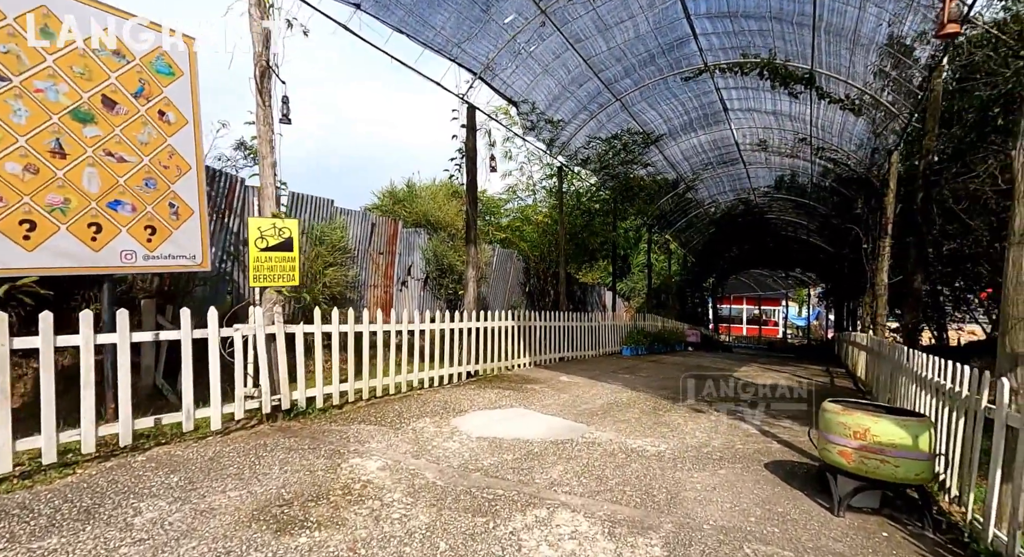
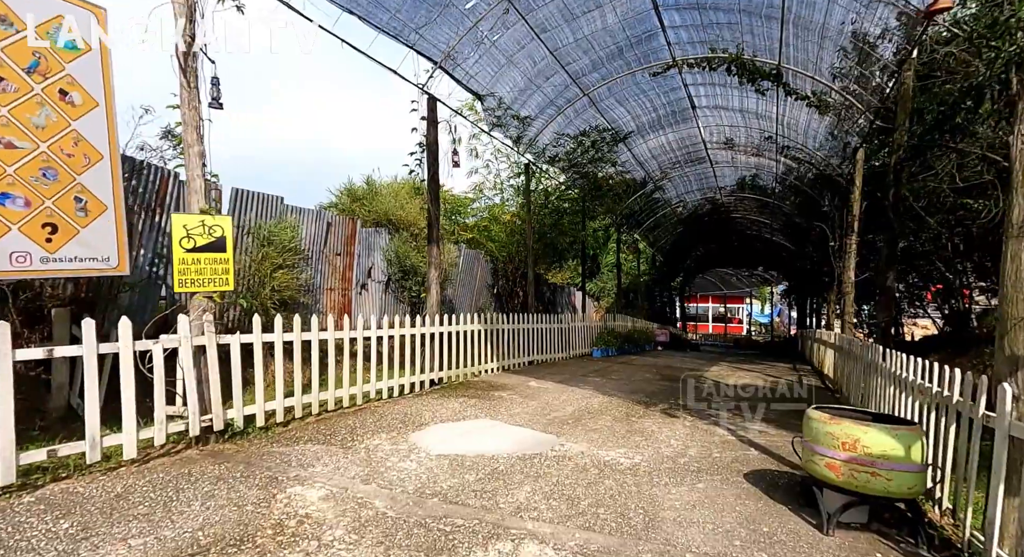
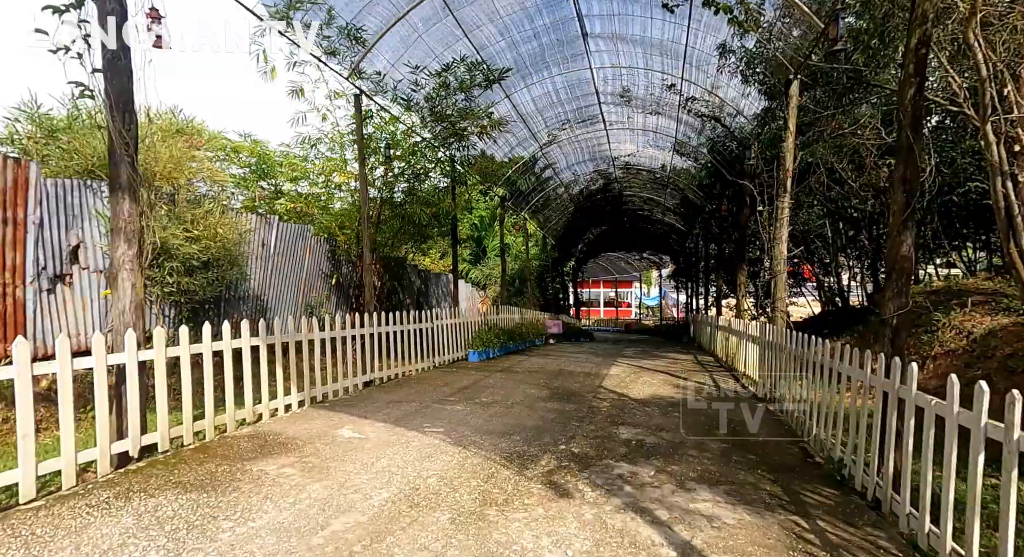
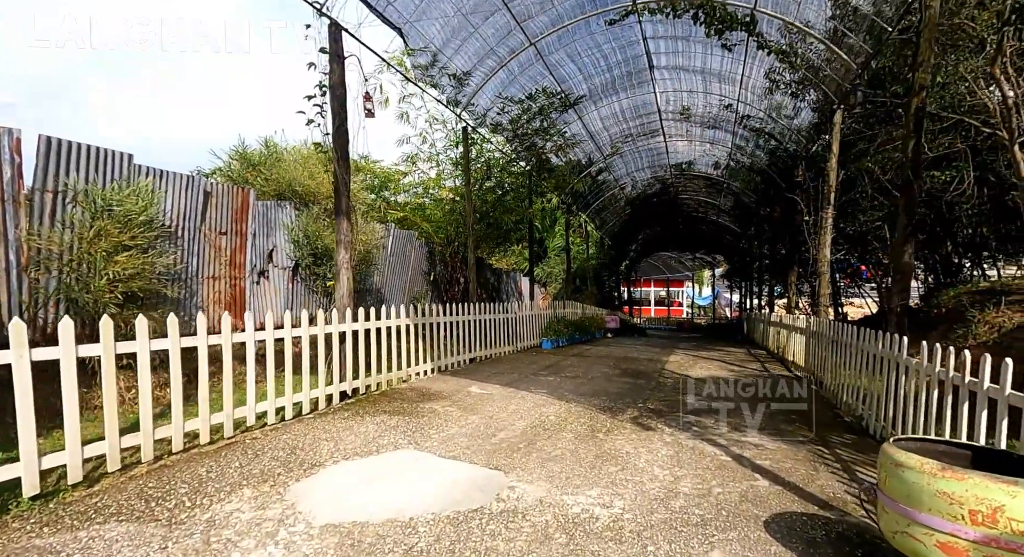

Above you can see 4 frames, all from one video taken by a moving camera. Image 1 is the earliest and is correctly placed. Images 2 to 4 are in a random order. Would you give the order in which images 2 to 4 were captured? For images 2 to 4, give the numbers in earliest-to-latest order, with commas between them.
2, 4, 3
